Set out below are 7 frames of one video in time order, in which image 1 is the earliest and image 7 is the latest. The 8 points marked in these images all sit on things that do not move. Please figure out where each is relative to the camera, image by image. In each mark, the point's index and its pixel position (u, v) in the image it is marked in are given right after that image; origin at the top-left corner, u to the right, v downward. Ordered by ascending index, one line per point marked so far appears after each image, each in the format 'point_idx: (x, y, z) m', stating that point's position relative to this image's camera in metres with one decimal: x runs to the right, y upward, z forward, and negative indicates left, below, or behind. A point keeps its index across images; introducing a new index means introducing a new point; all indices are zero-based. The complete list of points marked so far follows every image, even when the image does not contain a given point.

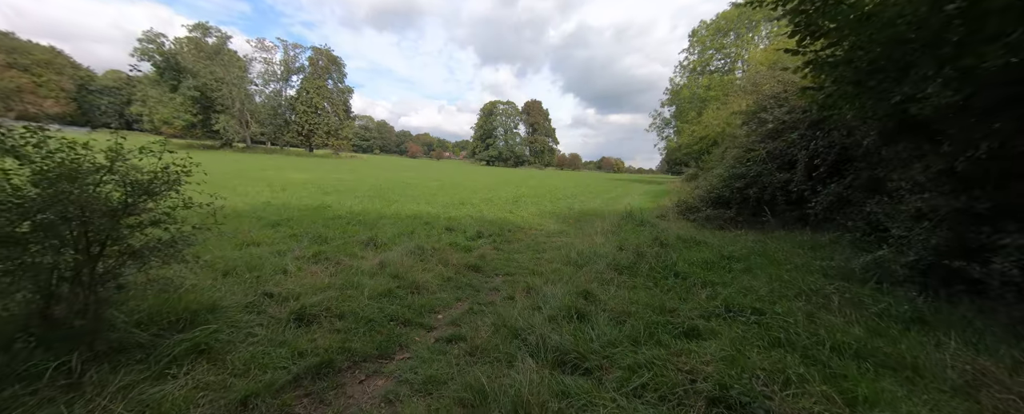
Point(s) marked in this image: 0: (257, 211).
0: (-4.6, -0.1, +6.2) m
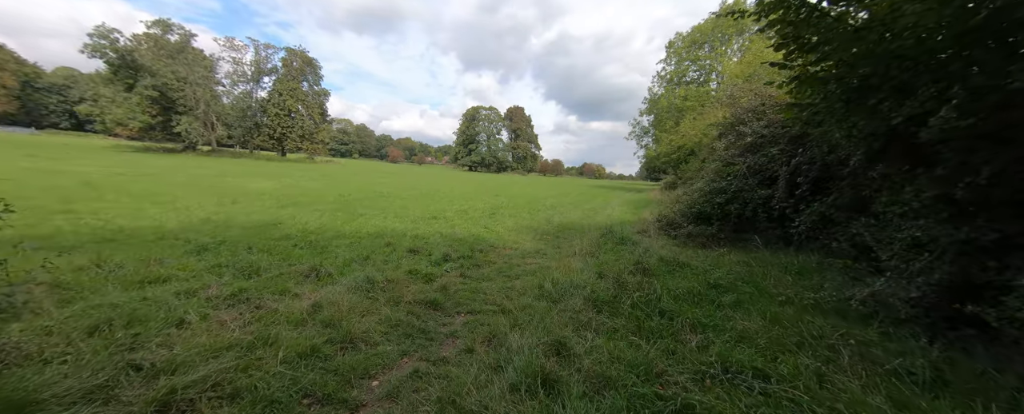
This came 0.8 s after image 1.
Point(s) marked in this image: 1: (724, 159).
0: (-5.1, -0.4, +5.4) m
1: (+6.0, +1.4, +9.7) m
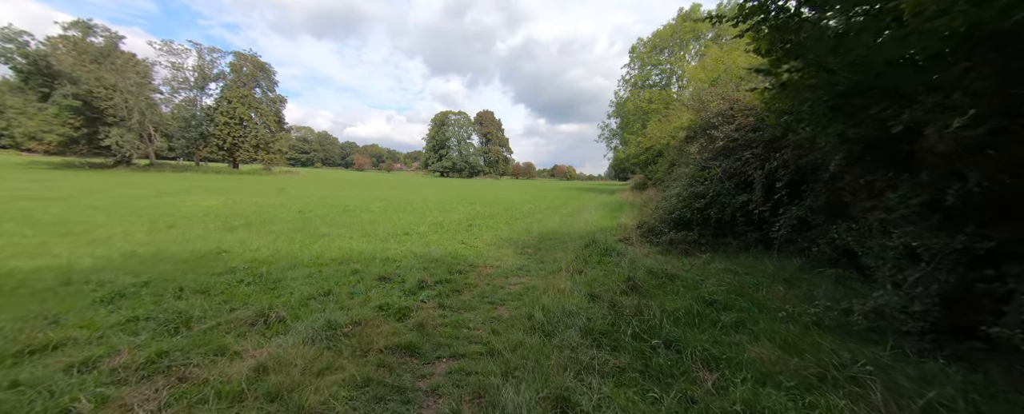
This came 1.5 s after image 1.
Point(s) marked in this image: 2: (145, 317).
0: (-5.3, -0.8, +4.5) m
1: (+5.3, +1.2, +9.7) m
2: (-3.5, -1.0, +3.3) m
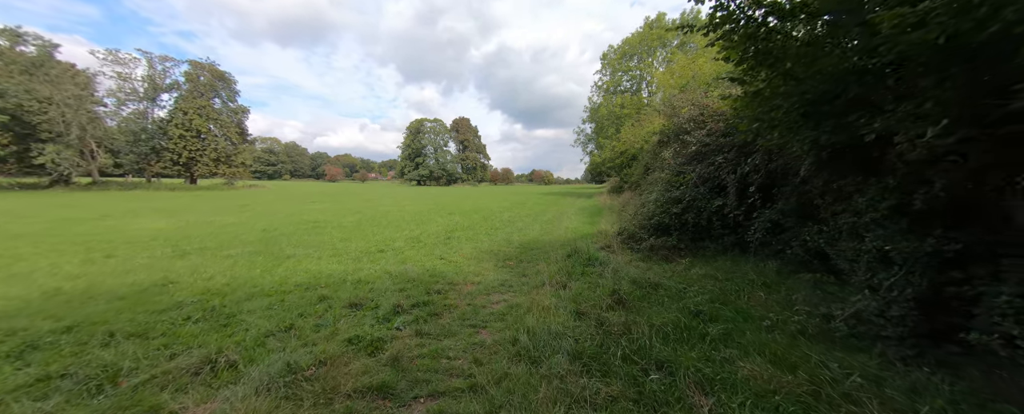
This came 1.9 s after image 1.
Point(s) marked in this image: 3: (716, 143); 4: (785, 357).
0: (-5.5, -1.2, +3.8) m
1: (+4.6, +1.1, +9.8) m
2: (-3.6, -1.3, +2.8) m
3: (+5.0, +1.6, +8.4) m
4: (+2.5, -1.4, +3.1) m
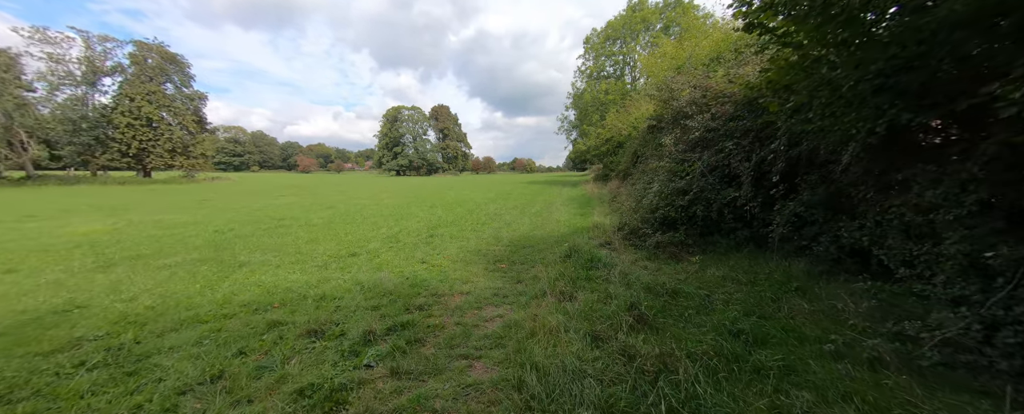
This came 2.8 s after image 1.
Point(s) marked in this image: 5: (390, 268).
0: (-5.5, -1.3, +2.7) m
1: (+4.3, +1.4, +9.1) m
2: (-3.5, -1.5, +1.7) m
3: (+4.8, +1.8, +7.7) m
4: (+2.6, -1.4, +2.4) m
5: (-2.4, -1.2, +6.8) m
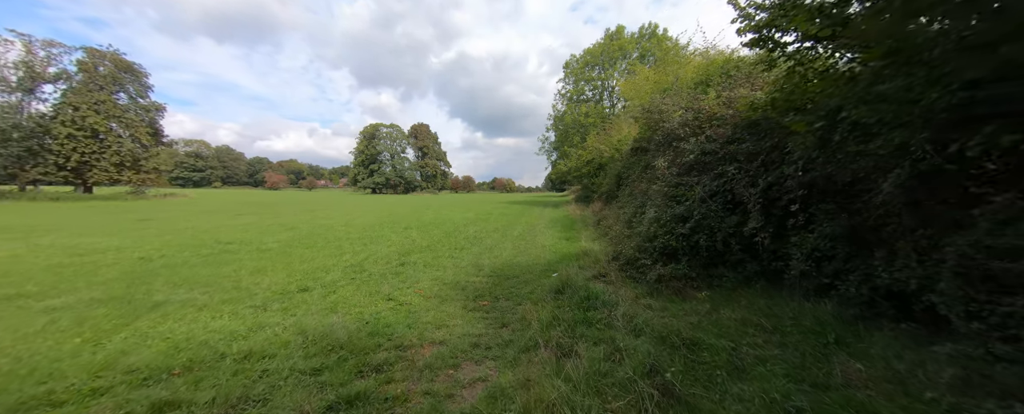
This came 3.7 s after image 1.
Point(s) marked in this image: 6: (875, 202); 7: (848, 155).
0: (-5.5, -1.5, +1.4) m
1: (+3.9, +0.7, +8.5) m
2: (-3.5, -1.6, +0.5) m
3: (+4.4, +1.2, +7.2) m
4: (+2.6, -1.7, +1.6) m
5: (-2.7, -1.6, +5.6) m
6: (+4.5, 0.0, +4.2) m
7: (+4.1, +0.7, +4.2) m
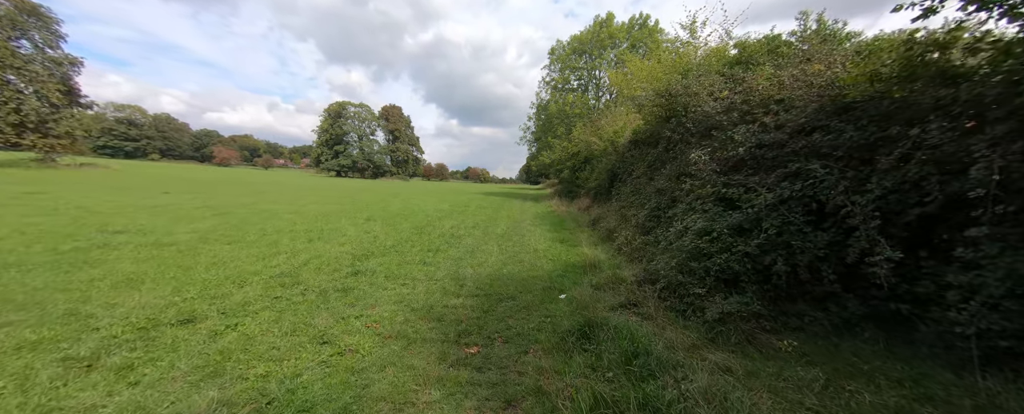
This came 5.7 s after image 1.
0: (-5.1, -1.4, -1.1) m
1: (+3.8, +0.6, +6.7) m
2: (-3.0, -1.6, -1.8) m
3: (+4.5, +1.0, +5.4) m
4: (+2.9, -1.9, -0.3) m
5: (-2.6, -1.5, +3.3) m
6: (+4.7, -0.2, +2.4) m
7: (+4.4, +0.5, +2.4) m
